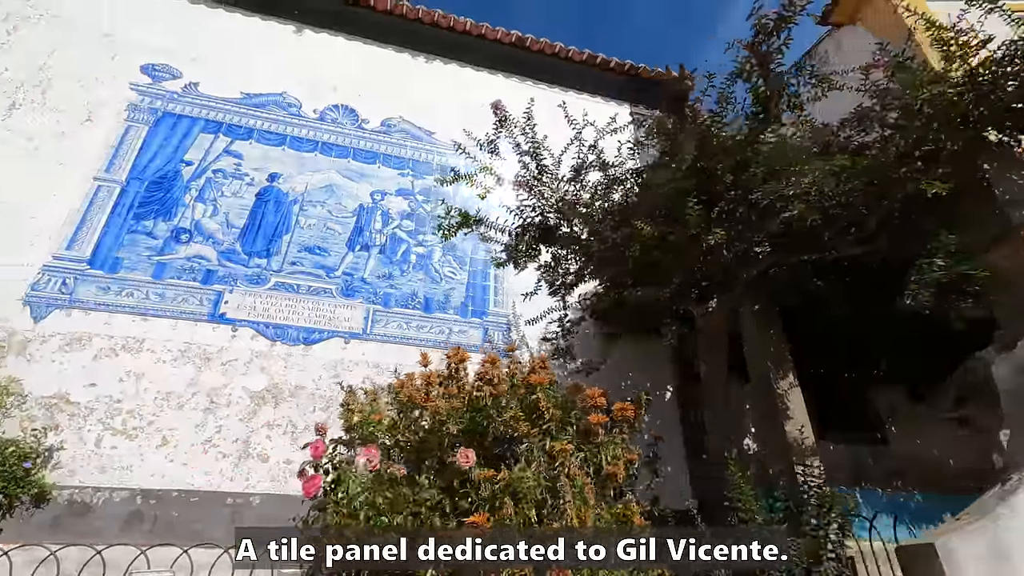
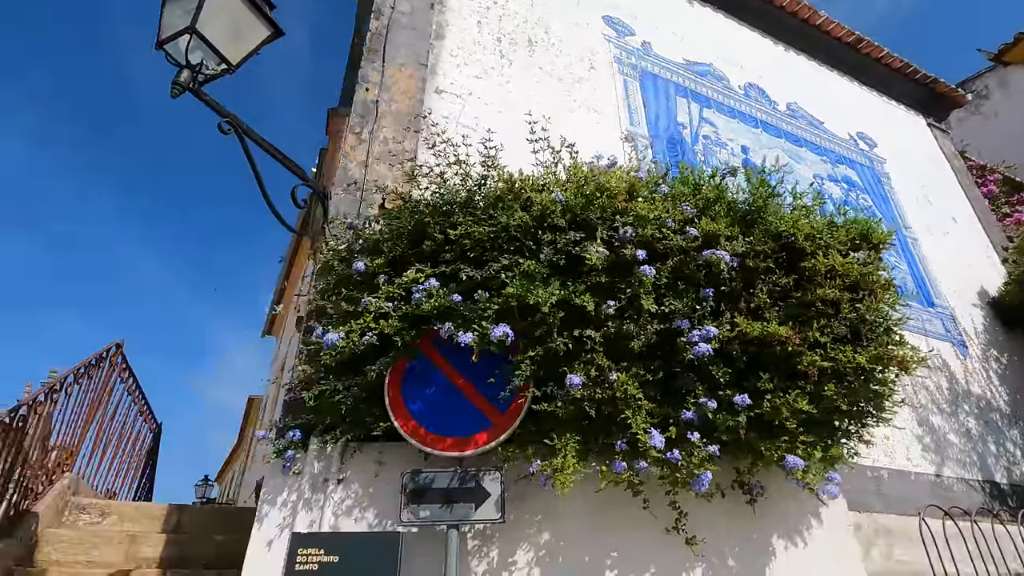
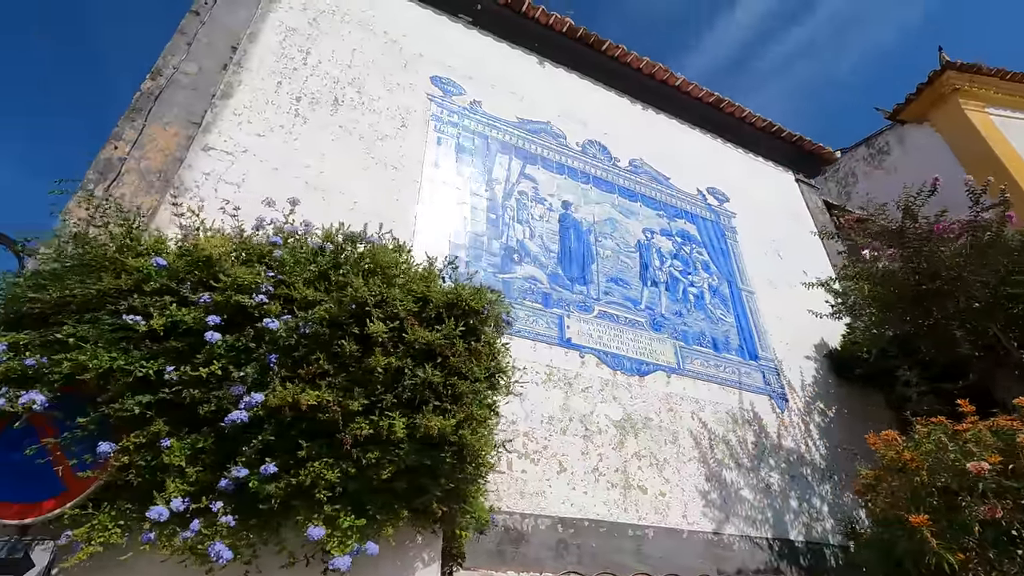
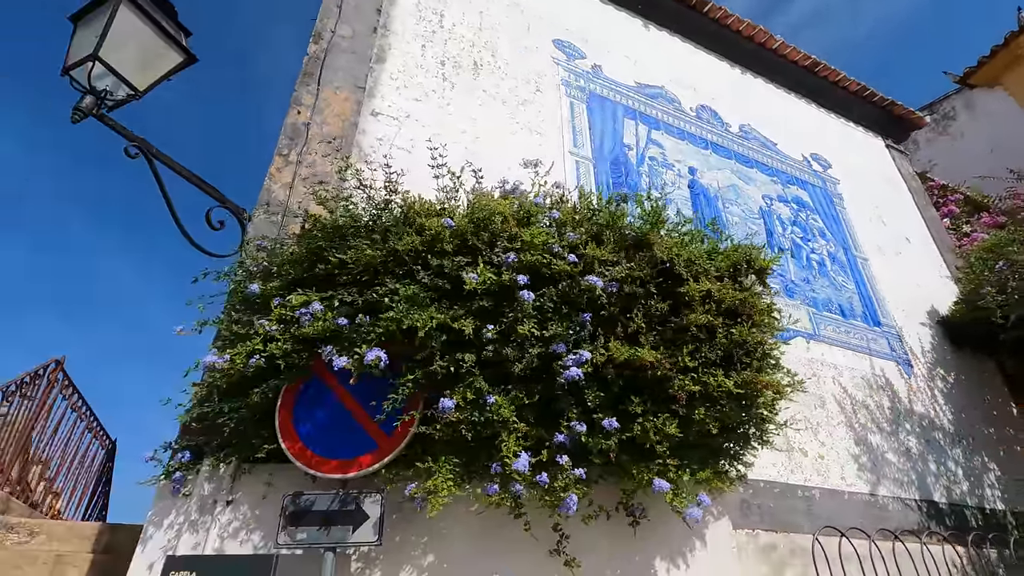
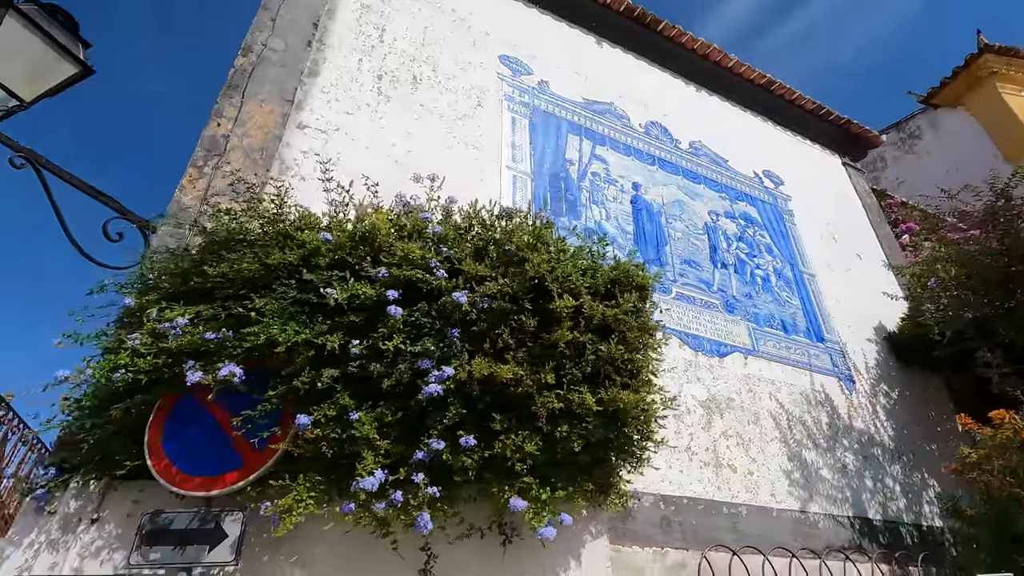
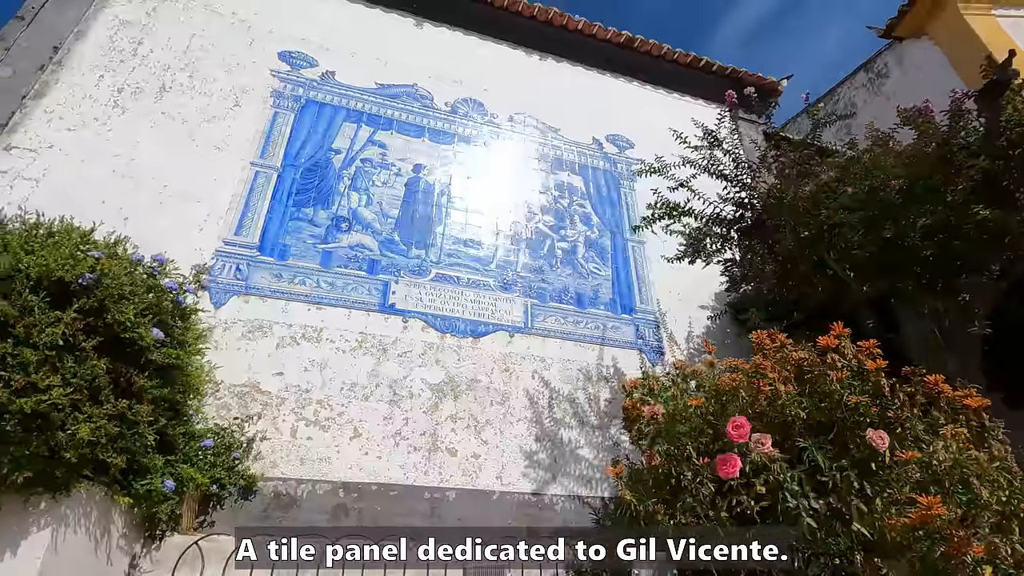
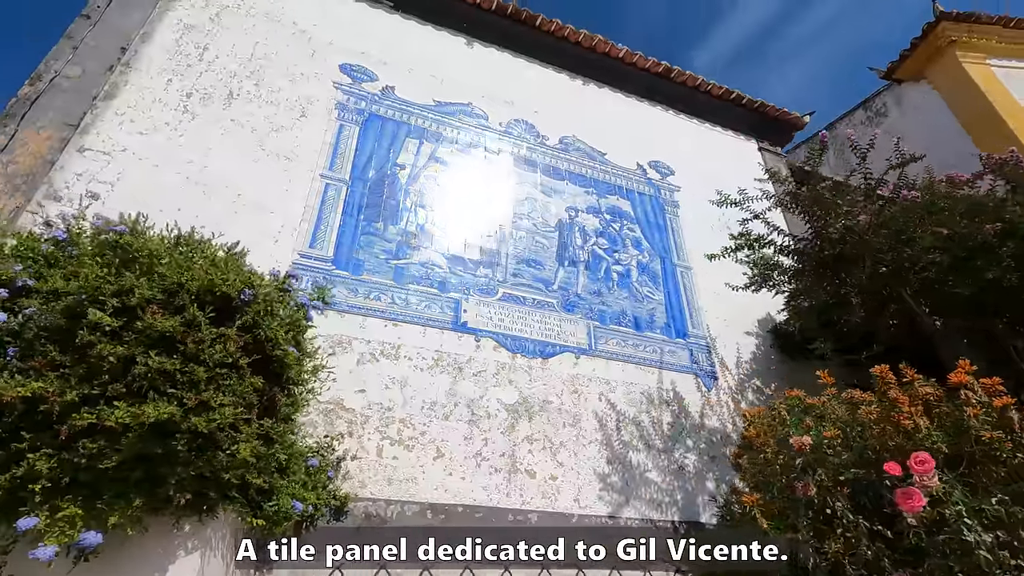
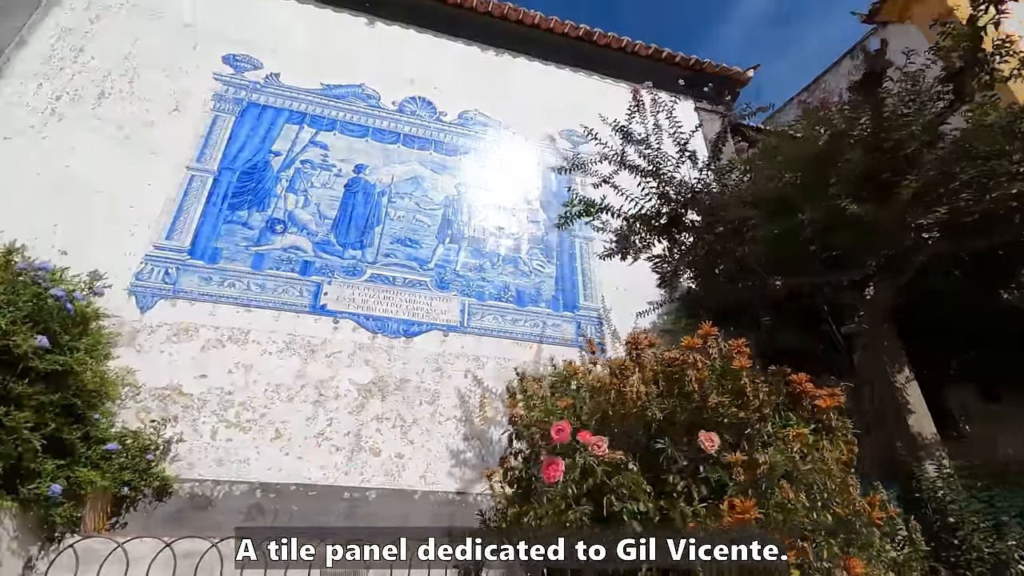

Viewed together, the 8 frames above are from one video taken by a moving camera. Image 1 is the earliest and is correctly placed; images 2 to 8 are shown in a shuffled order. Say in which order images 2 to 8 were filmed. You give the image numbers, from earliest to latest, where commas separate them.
8, 6, 7, 3, 5, 4, 2
